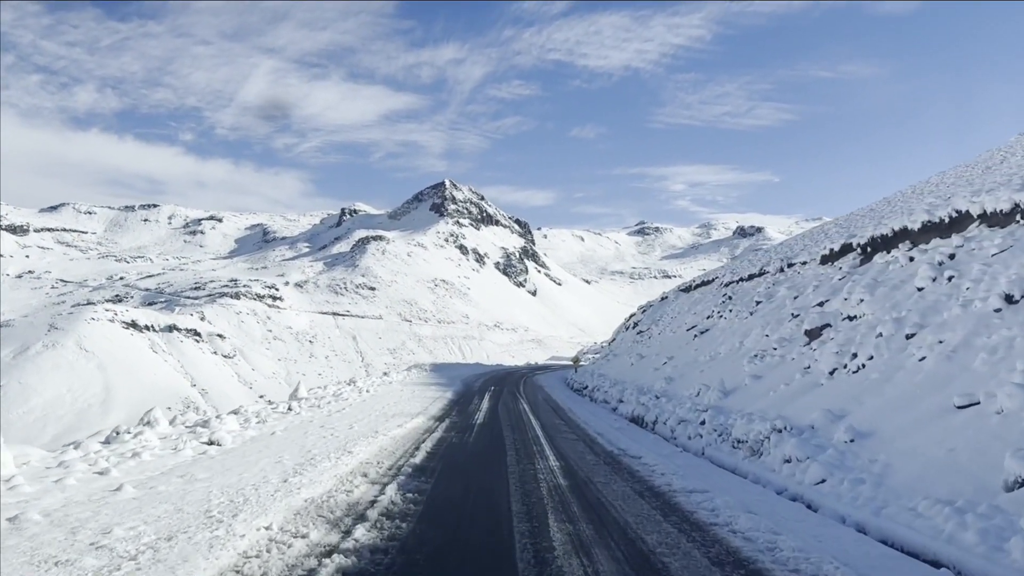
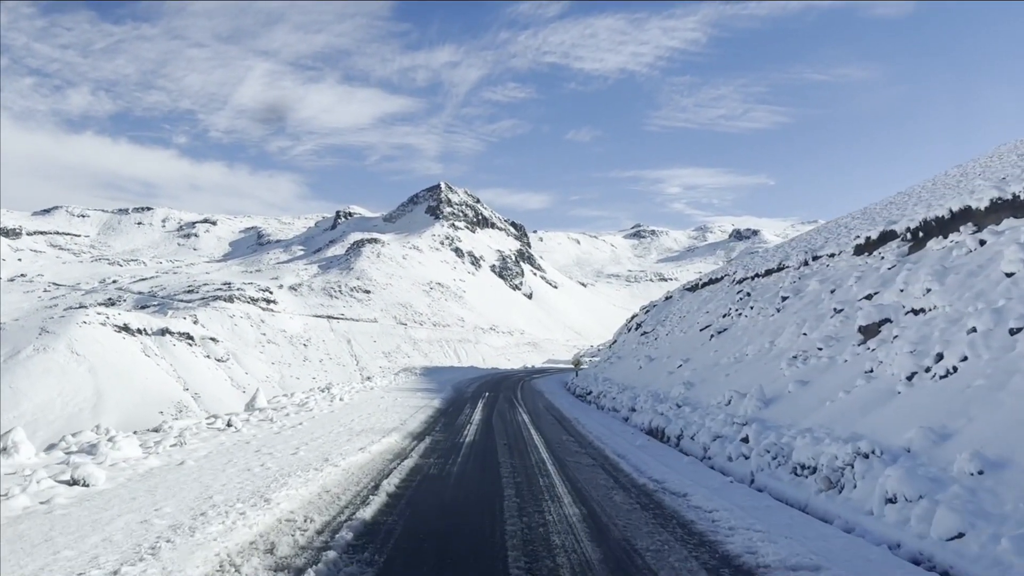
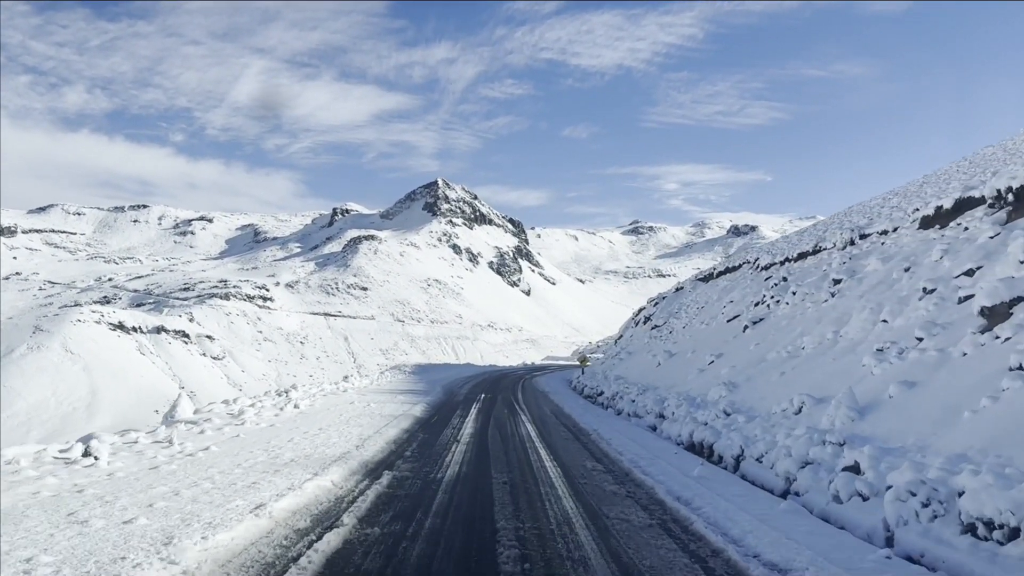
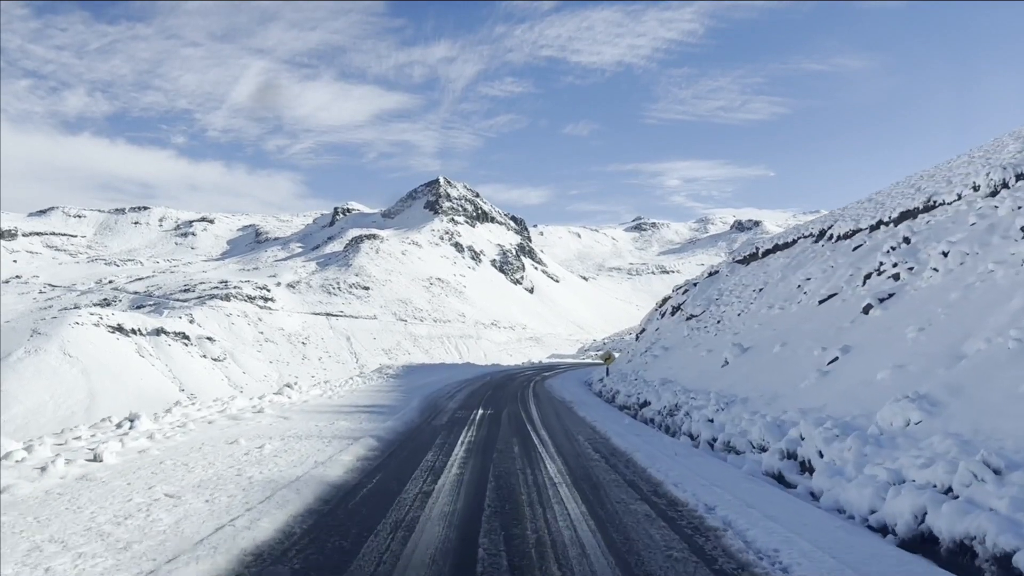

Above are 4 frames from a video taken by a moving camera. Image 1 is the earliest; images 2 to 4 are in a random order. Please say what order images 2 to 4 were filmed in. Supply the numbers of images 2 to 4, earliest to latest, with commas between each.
2, 3, 4
